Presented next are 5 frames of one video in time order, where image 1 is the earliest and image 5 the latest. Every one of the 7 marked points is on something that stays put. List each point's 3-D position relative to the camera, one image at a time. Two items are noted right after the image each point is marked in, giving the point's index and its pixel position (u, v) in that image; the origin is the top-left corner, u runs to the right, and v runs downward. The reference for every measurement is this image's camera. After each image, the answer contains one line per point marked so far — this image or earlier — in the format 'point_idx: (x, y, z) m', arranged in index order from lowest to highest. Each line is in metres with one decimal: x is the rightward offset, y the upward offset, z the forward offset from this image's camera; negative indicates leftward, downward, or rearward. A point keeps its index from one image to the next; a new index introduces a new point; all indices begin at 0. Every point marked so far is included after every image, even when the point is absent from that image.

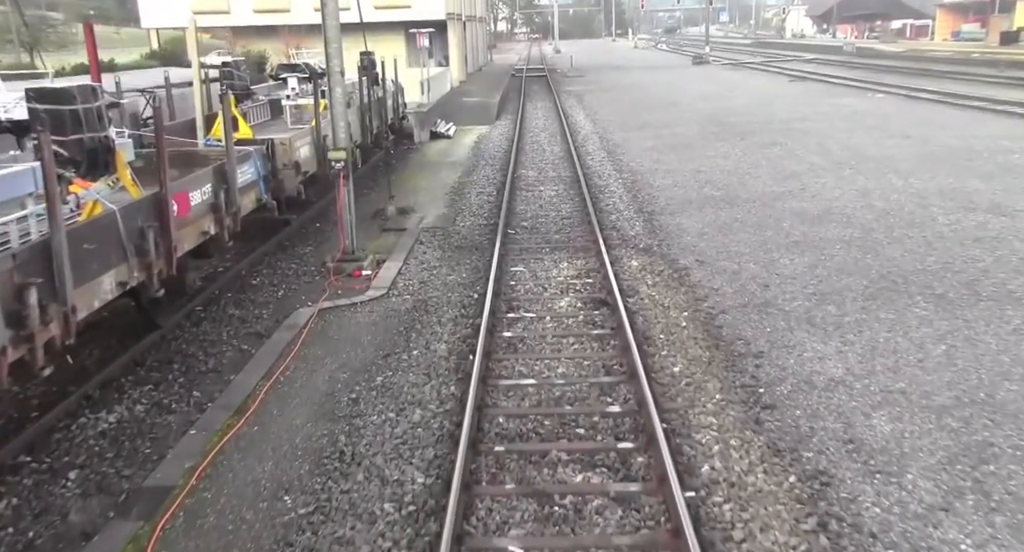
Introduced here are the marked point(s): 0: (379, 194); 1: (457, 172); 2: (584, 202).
0: (-2.2, +1.3, +14.6) m
1: (-1.1, +2.0, +17.5) m
2: (+1.1, +1.1, +13.7) m
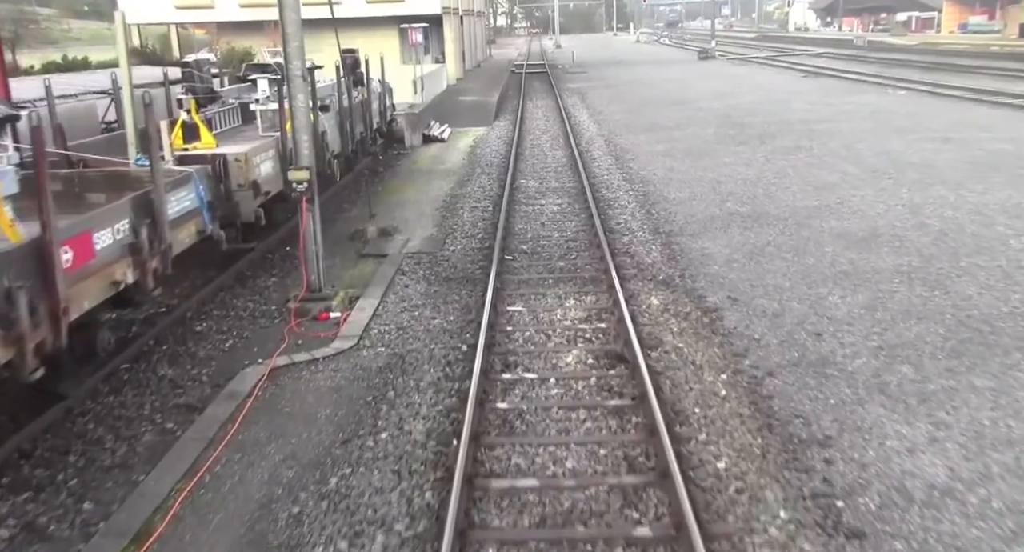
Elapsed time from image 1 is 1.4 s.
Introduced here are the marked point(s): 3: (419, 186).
0: (-2.2, +0.9, +12.9) m
1: (-1.1, +1.7, +15.9) m
2: (+1.1, +0.7, +12.1) m
3: (-1.6, +1.5, +15.5) m
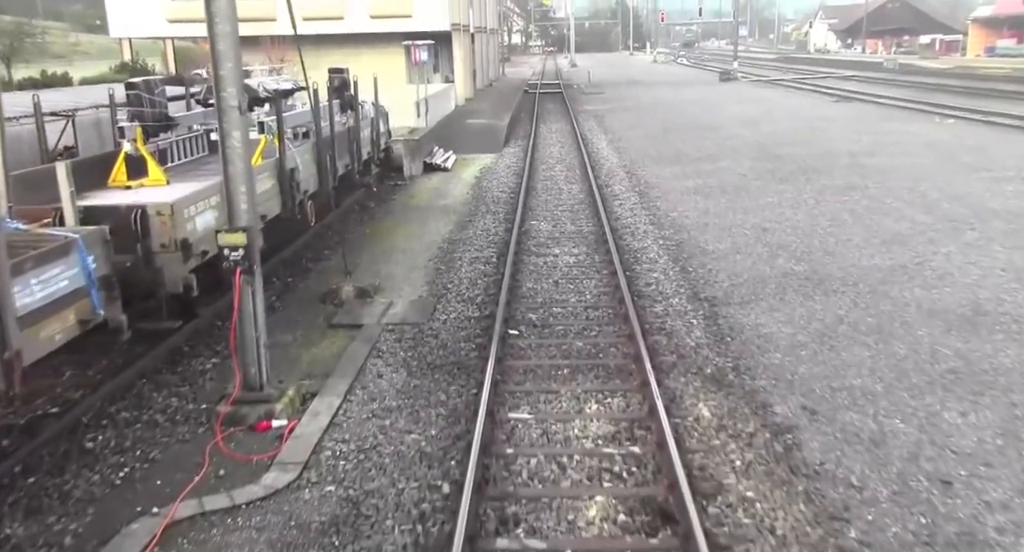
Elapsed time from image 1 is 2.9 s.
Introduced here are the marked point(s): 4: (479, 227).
0: (-2.1, +0.1, +10.9) m
1: (-1.0, +0.8, +13.8) m
2: (+1.2, 0.0, +9.9) m
3: (-1.5, +0.7, +13.4) m
4: (-0.5, +0.7, +13.2) m
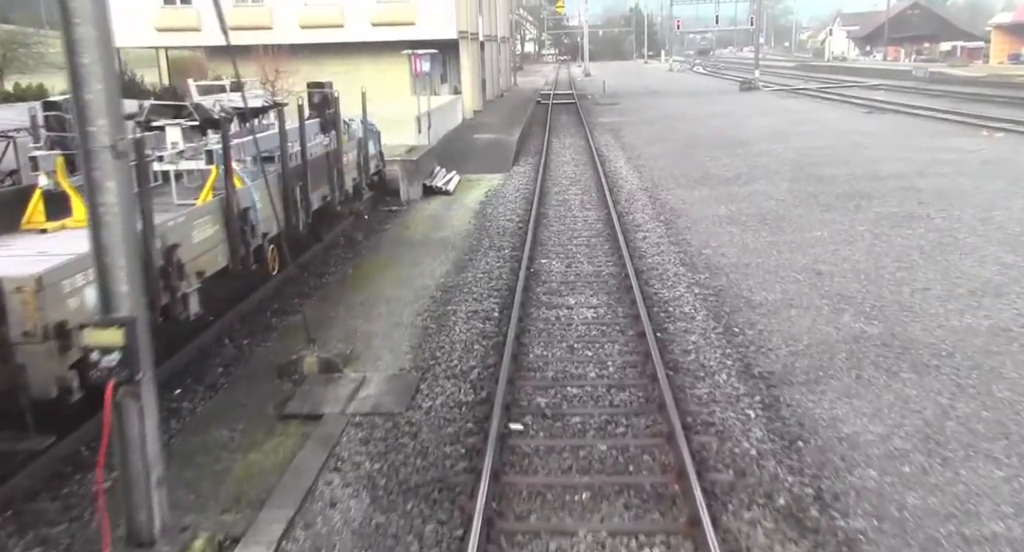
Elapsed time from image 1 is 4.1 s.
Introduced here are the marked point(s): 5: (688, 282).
0: (-2.0, -0.5, +8.9) m
1: (-0.9, +0.2, +11.8) m
2: (+1.2, -0.6, +8.0) m
3: (-1.4, +0.1, +11.4) m
4: (-0.4, +0.1, +11.2) m
5: (+2.0, -0.1, +10.1) m
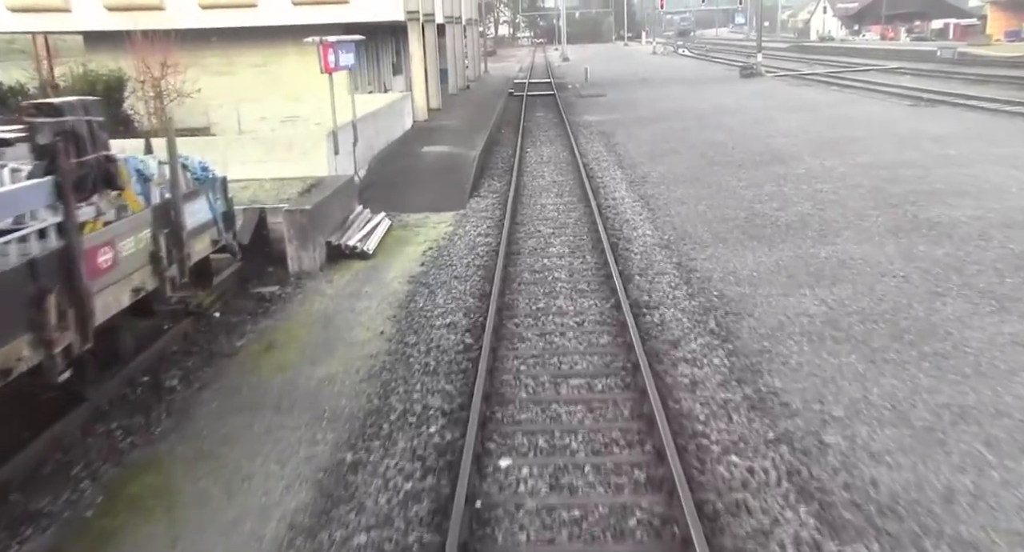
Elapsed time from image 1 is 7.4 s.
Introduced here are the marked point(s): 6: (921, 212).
0: (-2.4, -2.0, +2.8) m
1: (-1.3, -1.2, +5.8) m
2: (+0.8, -2.1, +2.0) m
3: (-1.8, -1.4, +5.4) m
4: (-0.8, -1.3, +5.2) m
5: (+1.6, -1.5, +4.1) m
6: (+5.2, +0.8, +11.4) m
